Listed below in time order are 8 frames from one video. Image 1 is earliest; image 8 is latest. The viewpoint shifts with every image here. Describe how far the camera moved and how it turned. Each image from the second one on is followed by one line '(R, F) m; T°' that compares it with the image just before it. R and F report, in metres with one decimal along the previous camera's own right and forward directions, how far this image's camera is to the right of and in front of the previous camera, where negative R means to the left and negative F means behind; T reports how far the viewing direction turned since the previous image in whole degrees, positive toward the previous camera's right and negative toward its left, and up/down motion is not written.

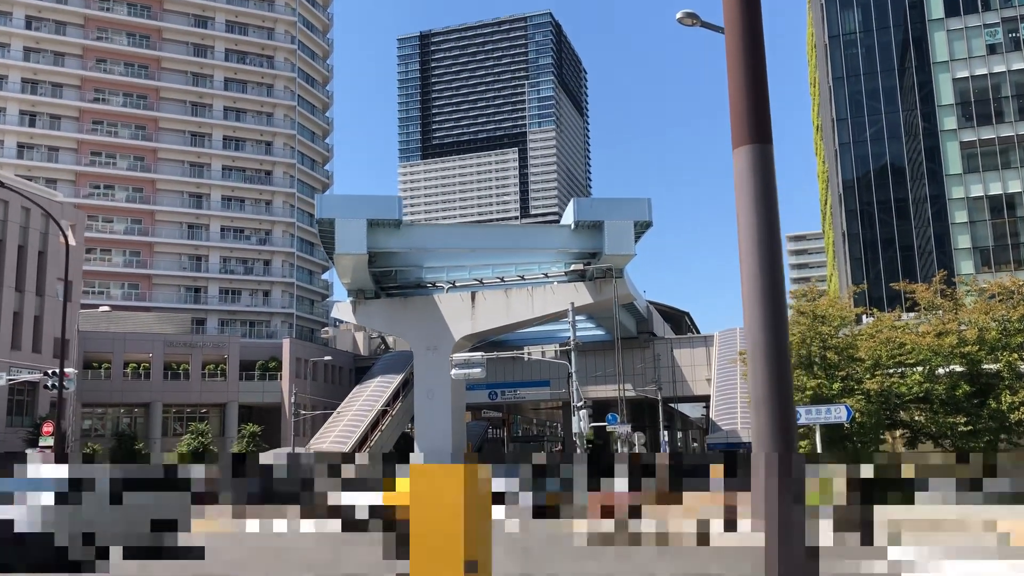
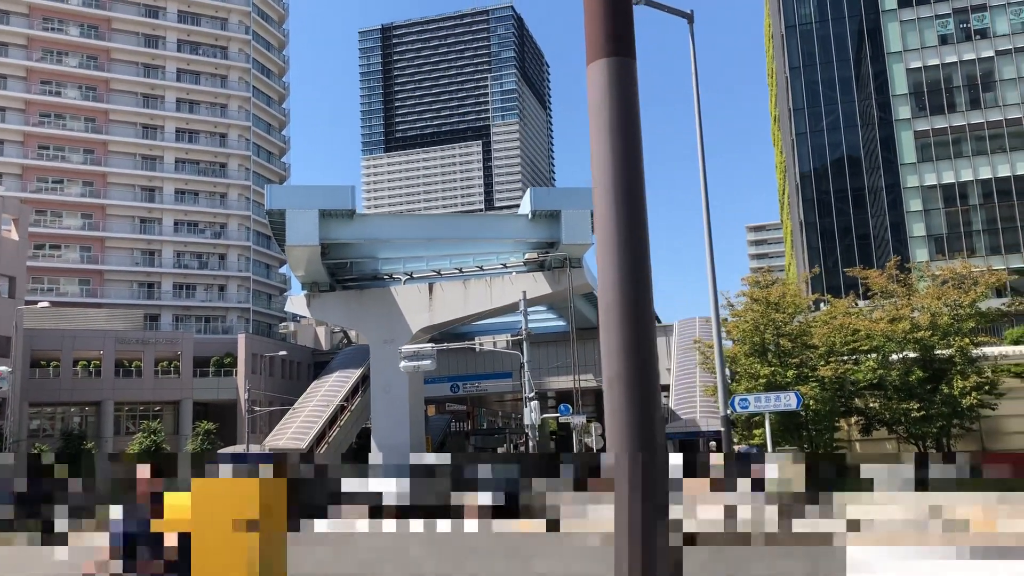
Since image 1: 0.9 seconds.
(+0.5, +0.6) m; +2°
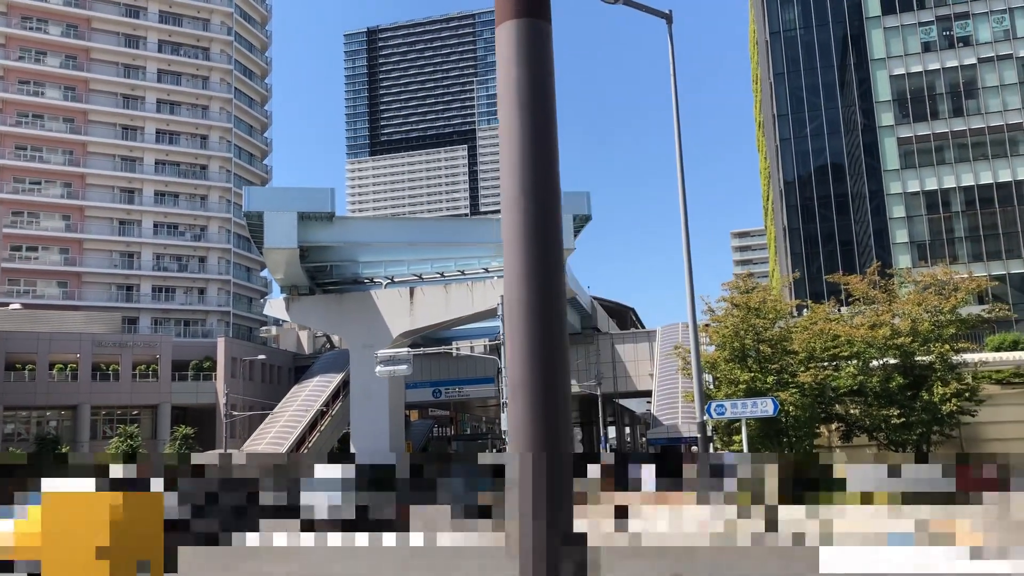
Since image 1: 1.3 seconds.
(+0.3, +0.3) m; +1°
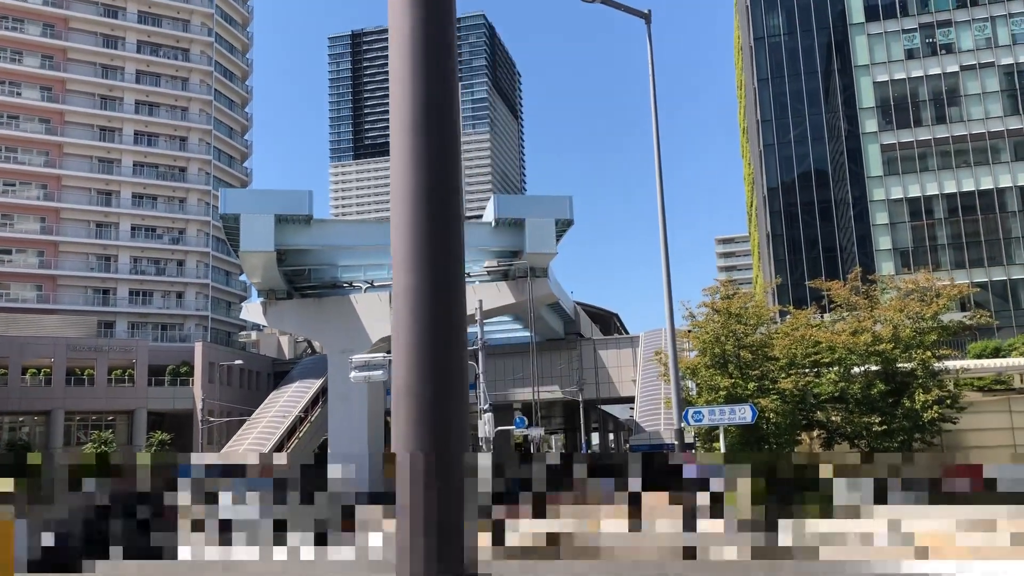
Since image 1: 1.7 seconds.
(+0.2, +0.4) m; +1°
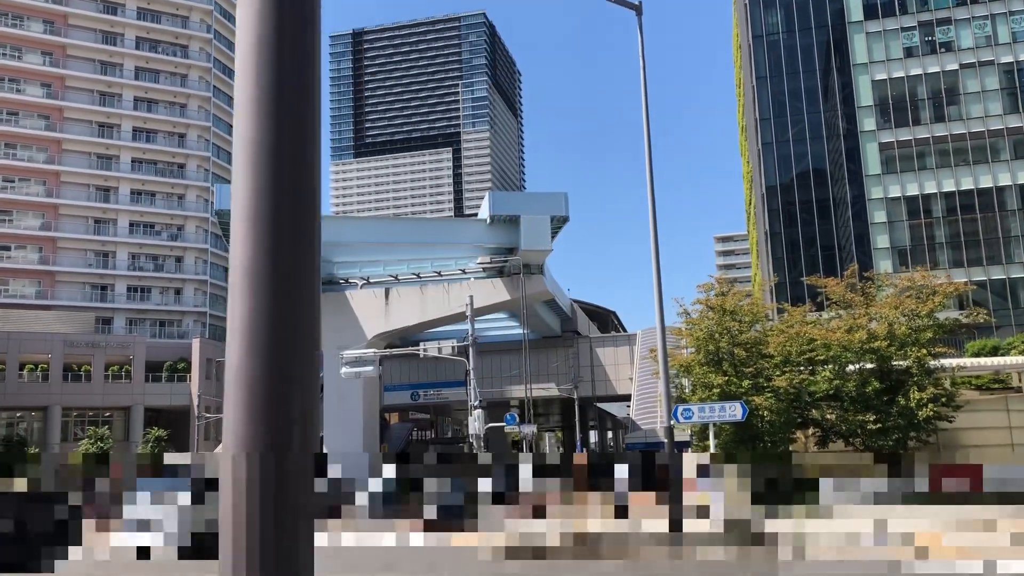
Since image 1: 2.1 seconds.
(+0.2, +0.1) m; 0°
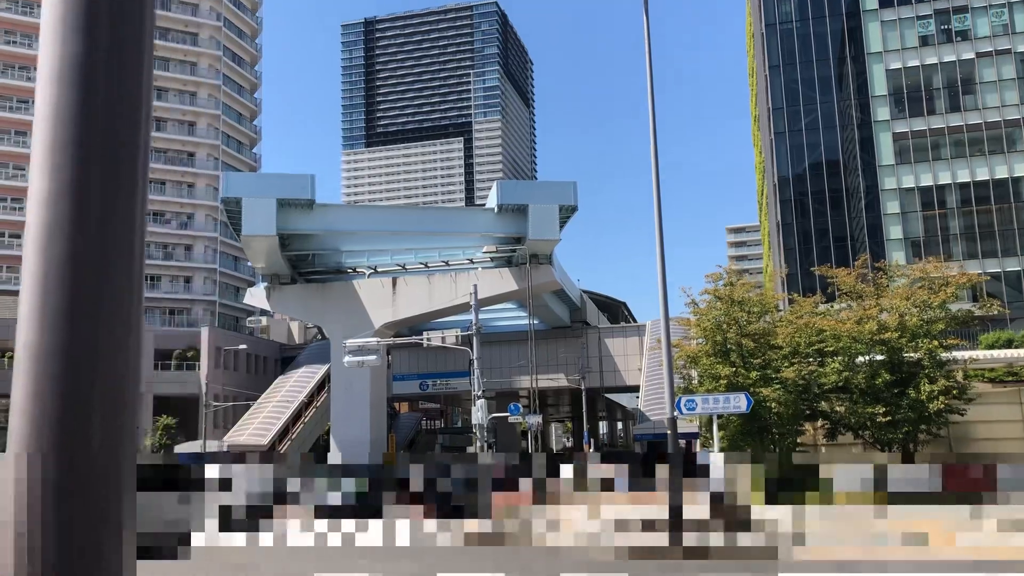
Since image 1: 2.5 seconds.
(+0.2, +0.2) m; -1°
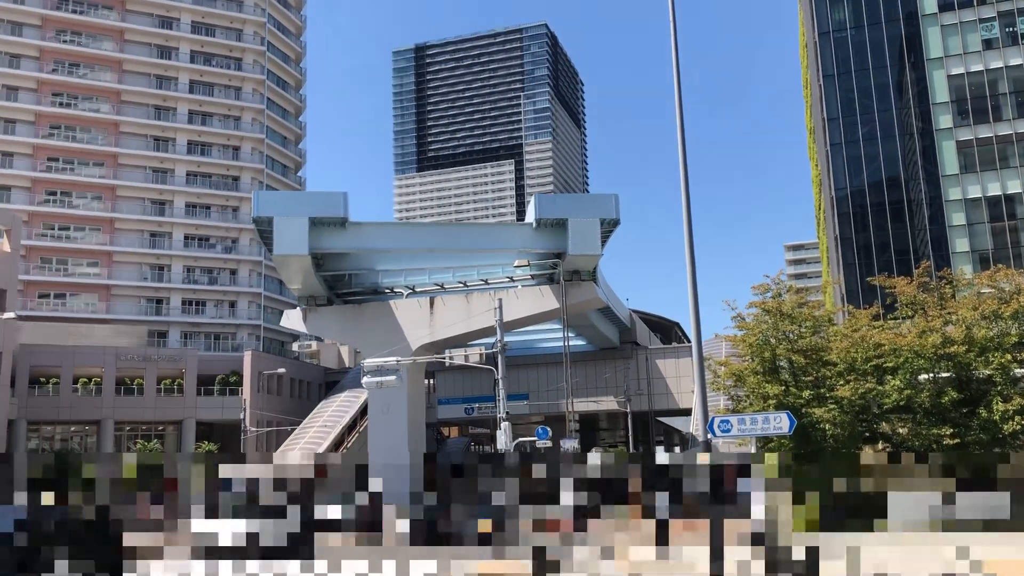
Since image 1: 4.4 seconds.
(+0.7, +1.2) m; -4°
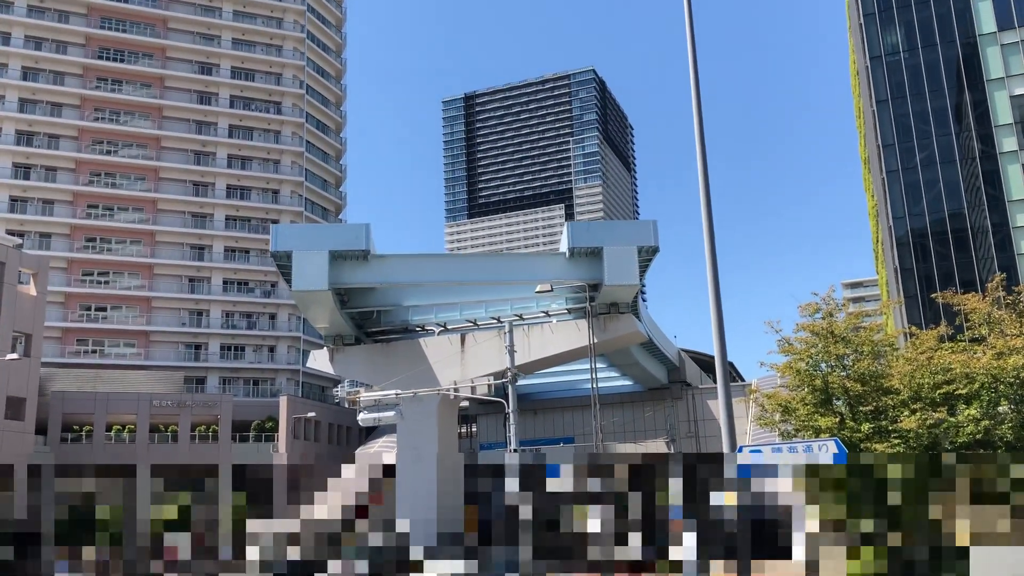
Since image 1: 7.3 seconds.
(+1.0, +1.9) m; -4°
